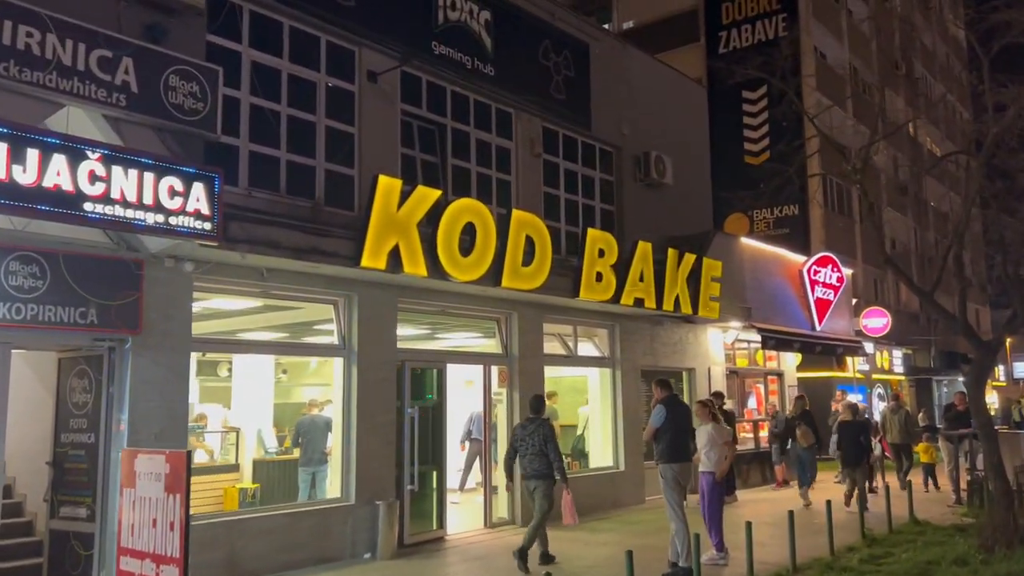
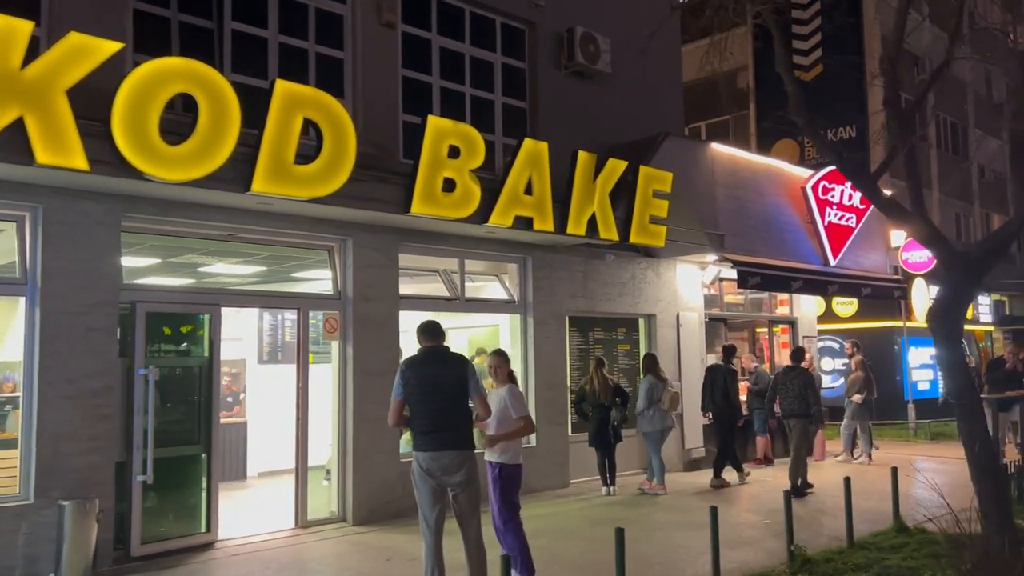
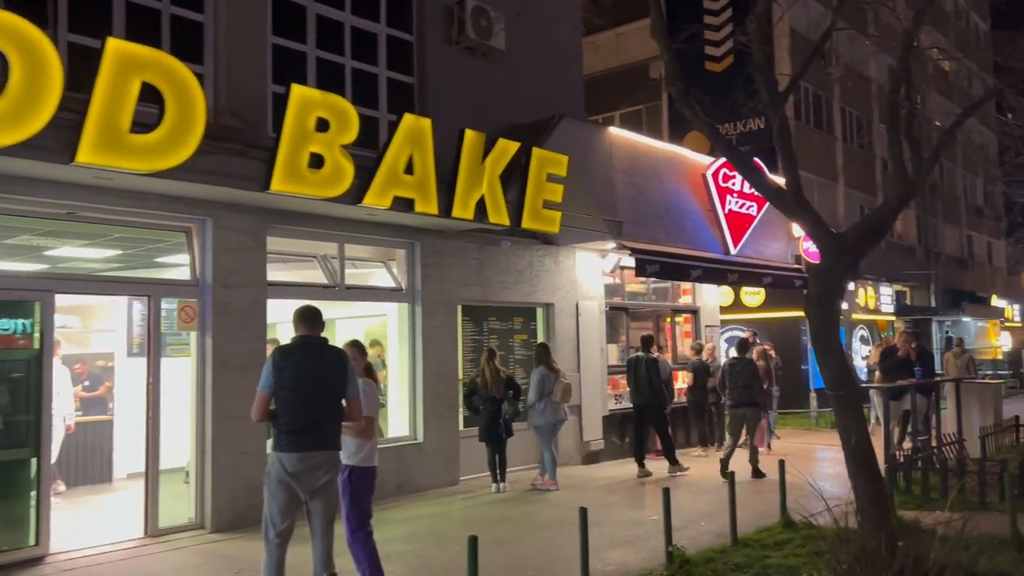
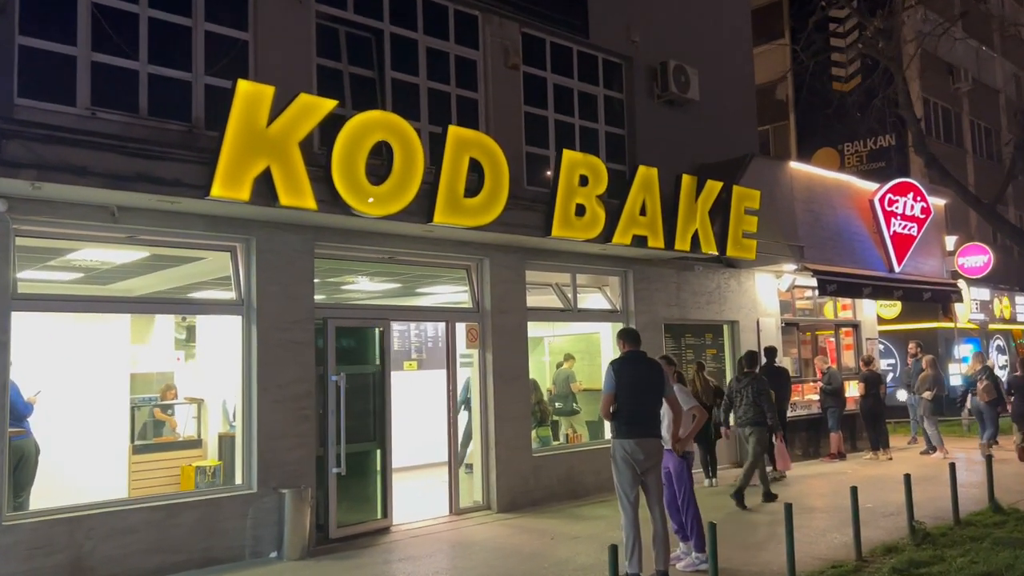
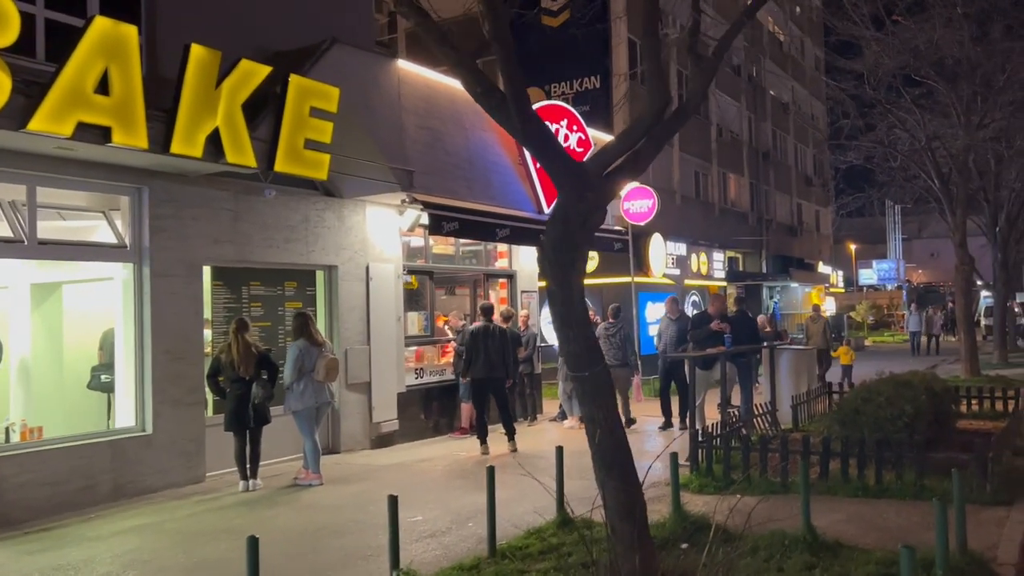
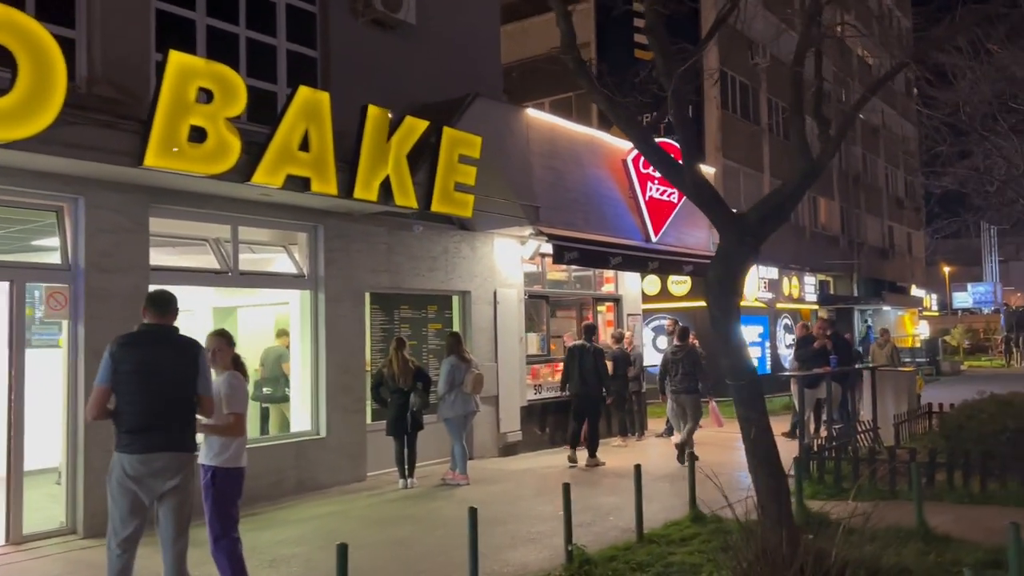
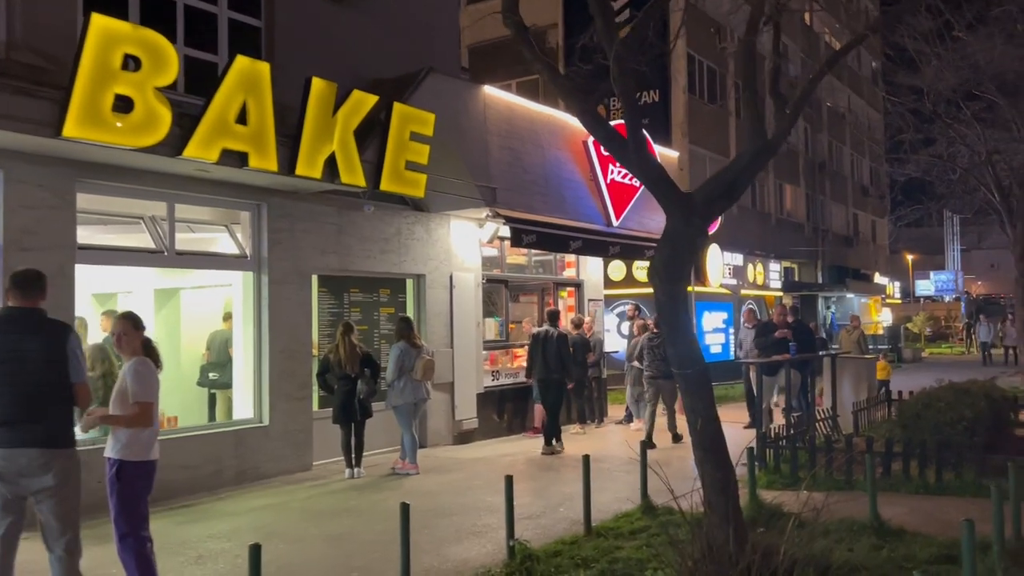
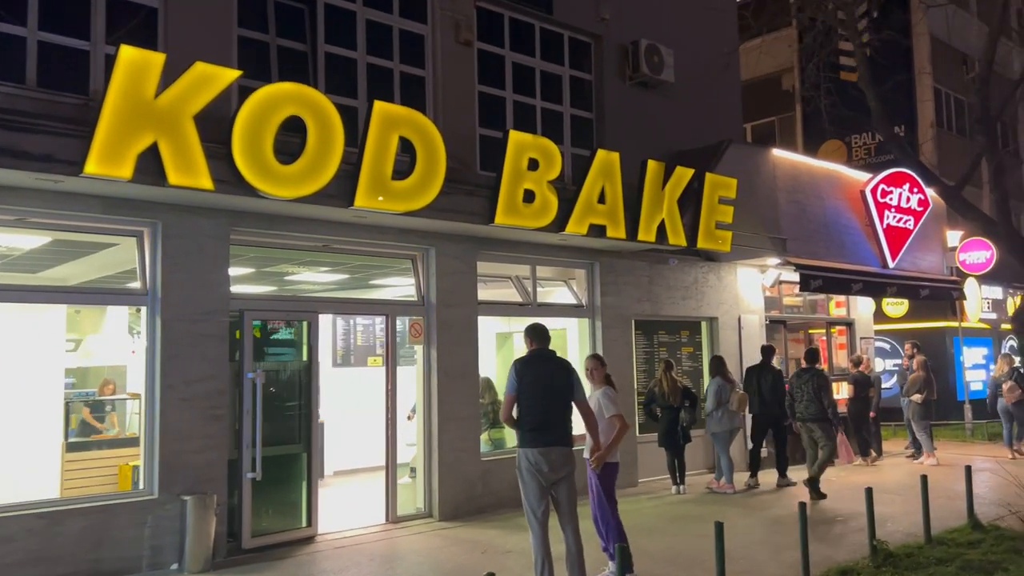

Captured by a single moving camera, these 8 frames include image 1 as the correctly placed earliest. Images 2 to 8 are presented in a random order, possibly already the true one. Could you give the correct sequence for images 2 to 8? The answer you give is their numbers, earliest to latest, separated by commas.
4, 8, 2, 3, 6, 7, 5
